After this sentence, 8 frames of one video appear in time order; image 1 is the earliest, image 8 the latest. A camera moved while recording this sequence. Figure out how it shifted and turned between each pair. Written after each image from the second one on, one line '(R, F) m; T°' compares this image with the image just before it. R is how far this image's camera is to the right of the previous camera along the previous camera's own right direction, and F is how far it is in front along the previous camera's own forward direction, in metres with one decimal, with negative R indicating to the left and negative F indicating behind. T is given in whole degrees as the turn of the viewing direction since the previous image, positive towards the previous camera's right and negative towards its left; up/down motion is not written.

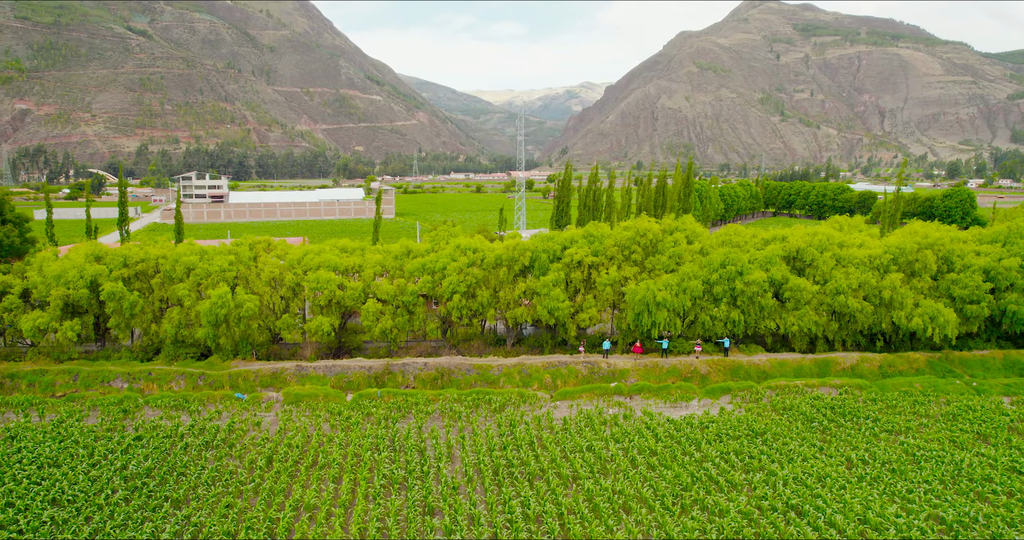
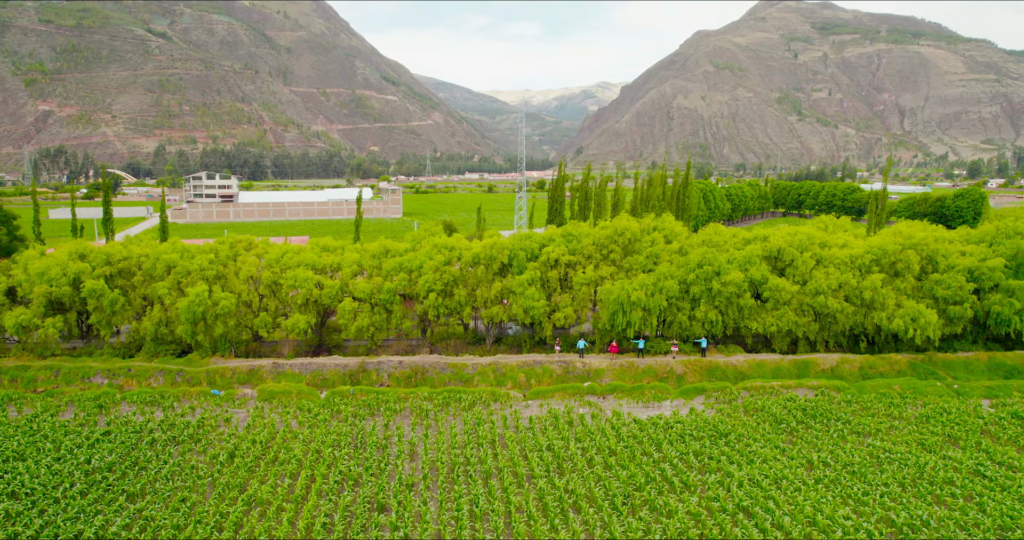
(+1.9, 0.0) m; -2°
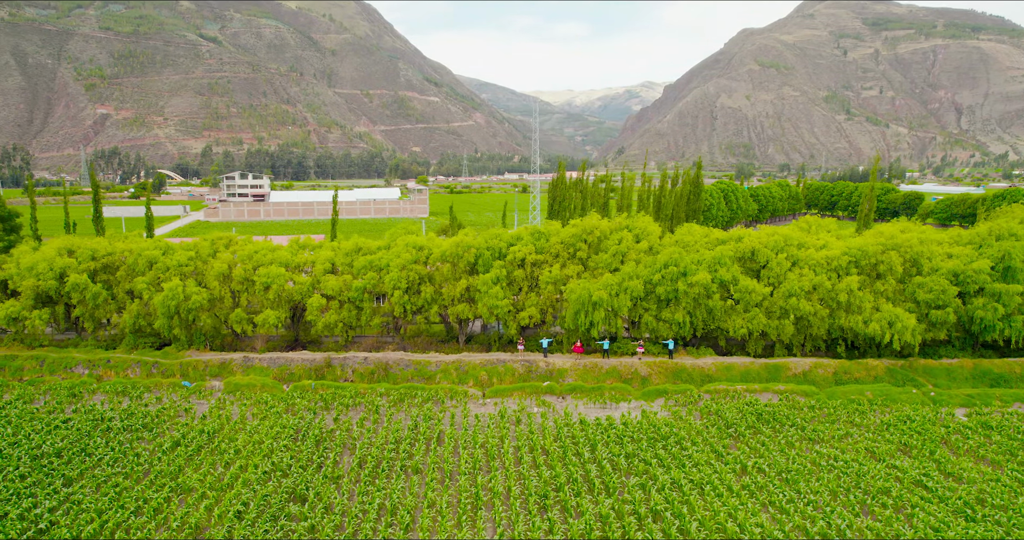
(+3.7, 0.0) m; -4°
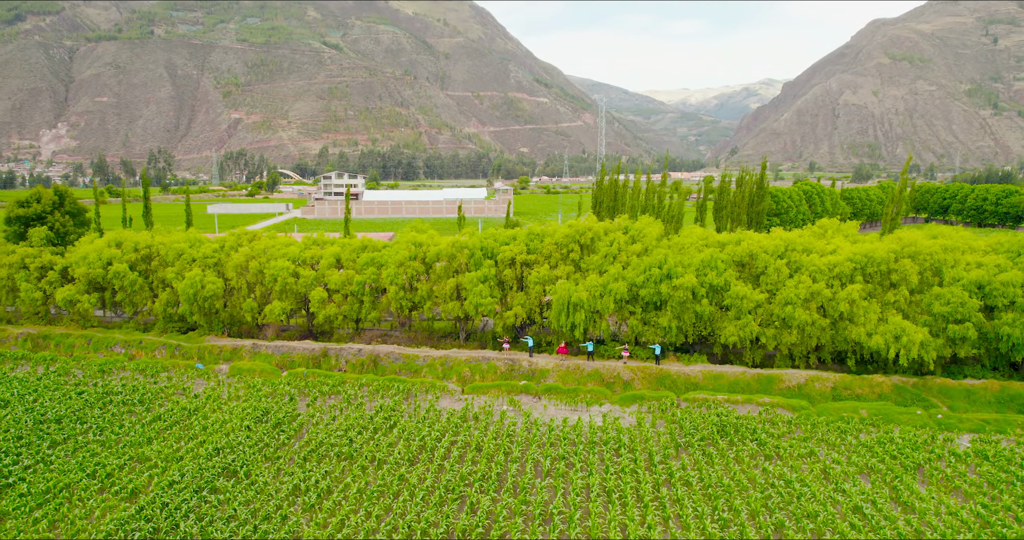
(+5.8, +0.2) m; -10°
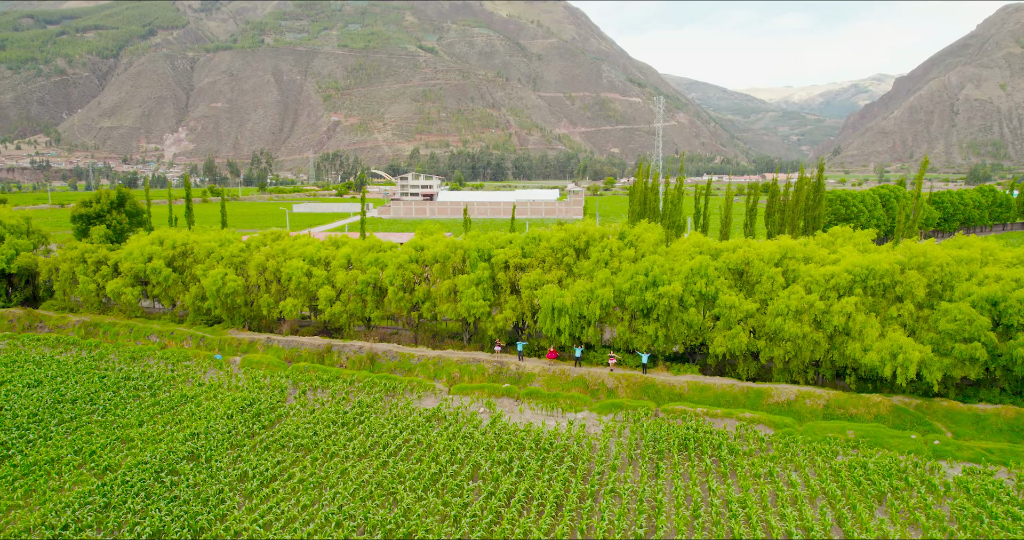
(+4.8, +0.1) m; -8°
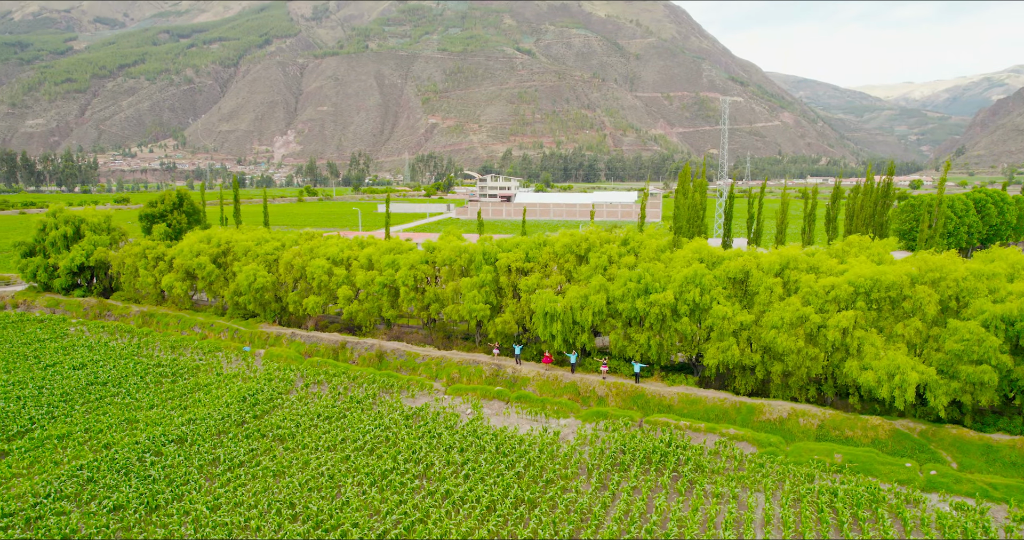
(+4.6, +0.1) m; -8°
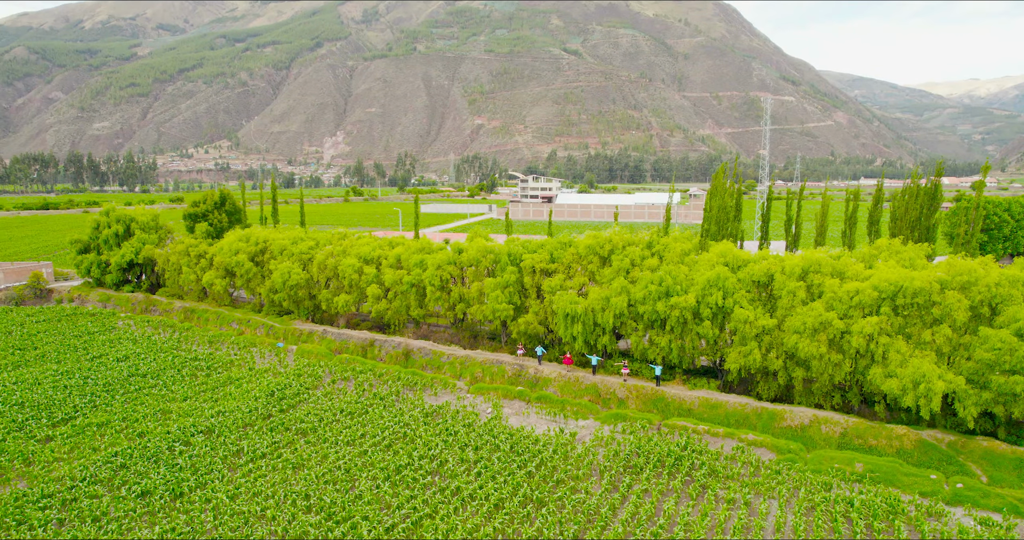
(+1.0, -0.2) m; -4°
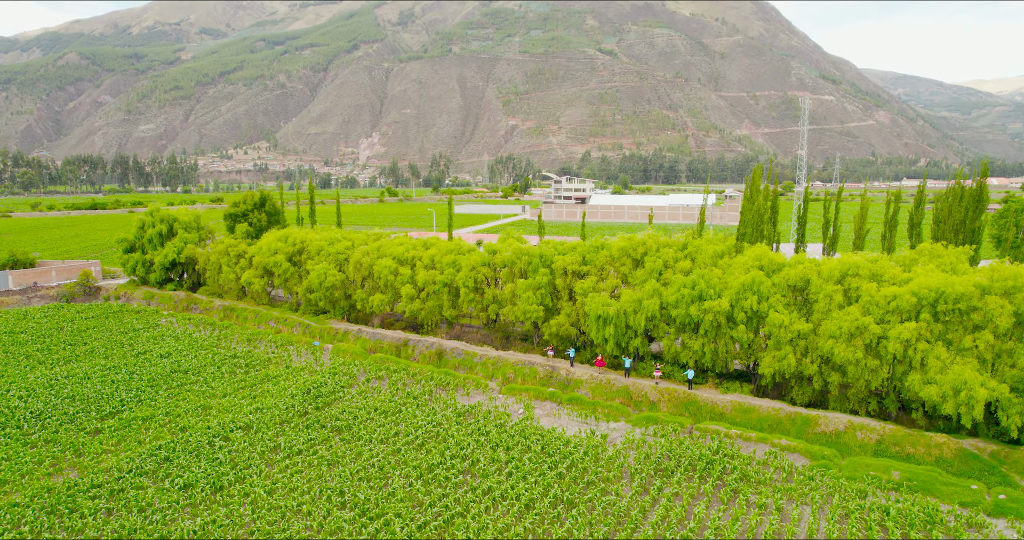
(0.0, -0.2) m; -3°
